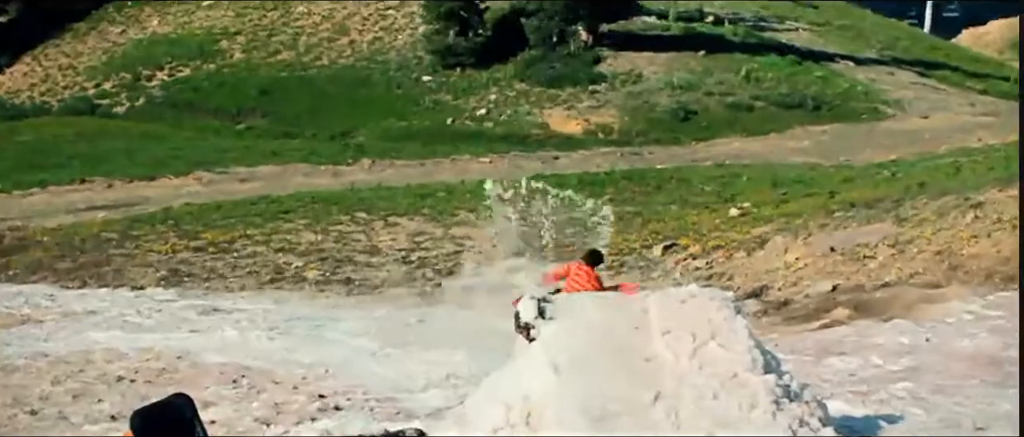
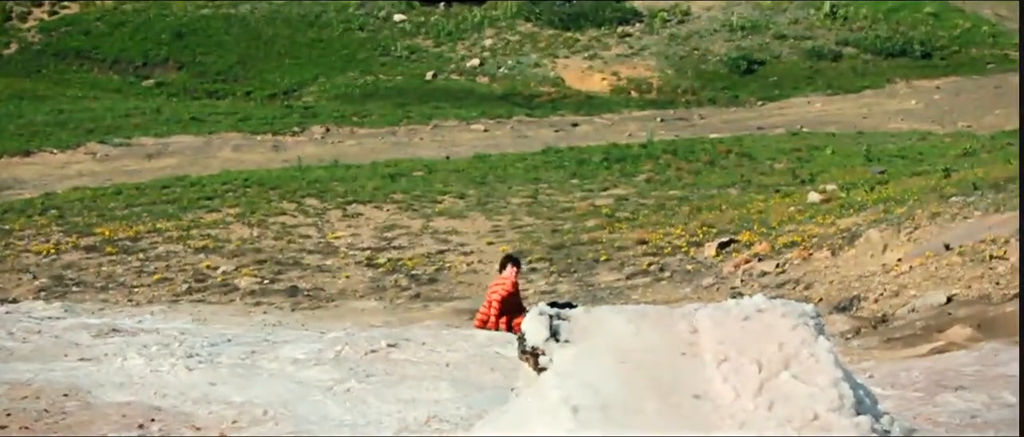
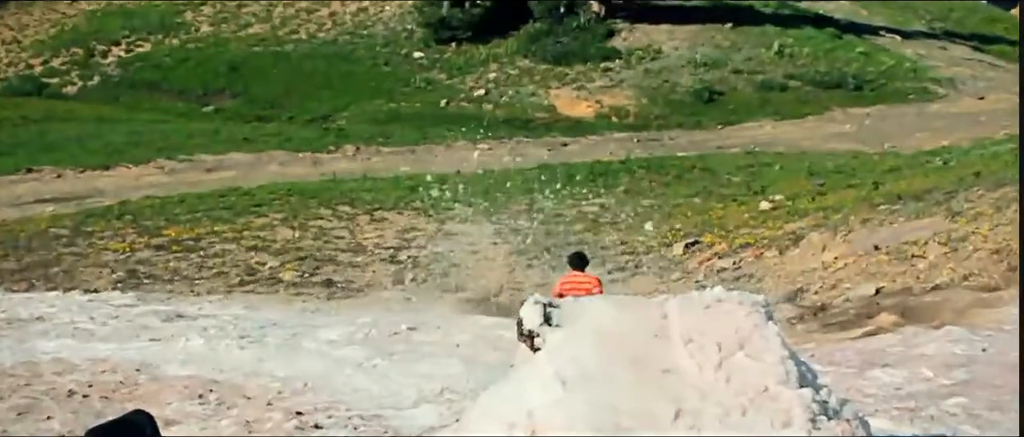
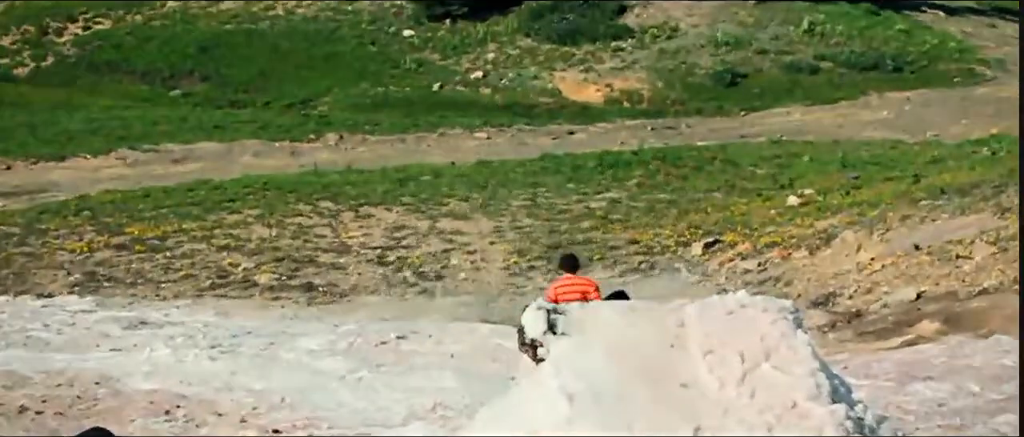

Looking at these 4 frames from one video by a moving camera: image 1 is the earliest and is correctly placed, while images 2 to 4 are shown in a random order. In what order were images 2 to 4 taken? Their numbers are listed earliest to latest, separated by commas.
3, 4, 2
